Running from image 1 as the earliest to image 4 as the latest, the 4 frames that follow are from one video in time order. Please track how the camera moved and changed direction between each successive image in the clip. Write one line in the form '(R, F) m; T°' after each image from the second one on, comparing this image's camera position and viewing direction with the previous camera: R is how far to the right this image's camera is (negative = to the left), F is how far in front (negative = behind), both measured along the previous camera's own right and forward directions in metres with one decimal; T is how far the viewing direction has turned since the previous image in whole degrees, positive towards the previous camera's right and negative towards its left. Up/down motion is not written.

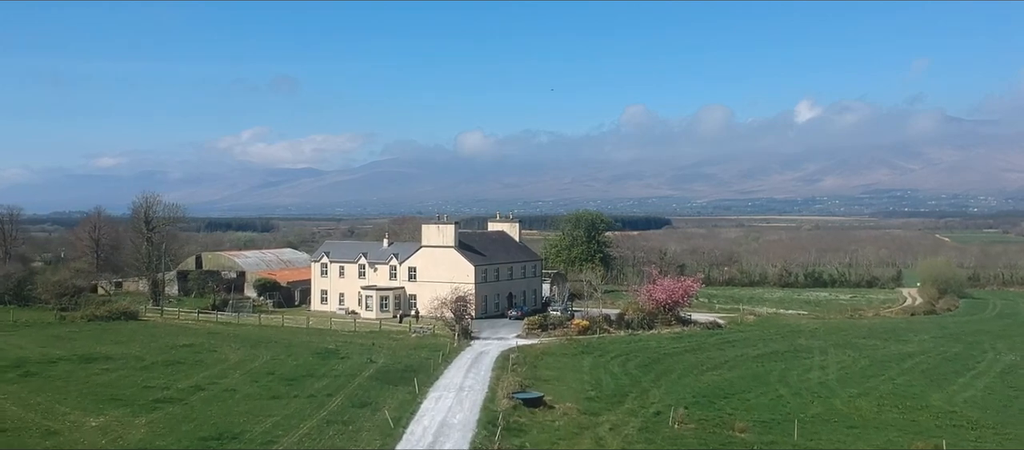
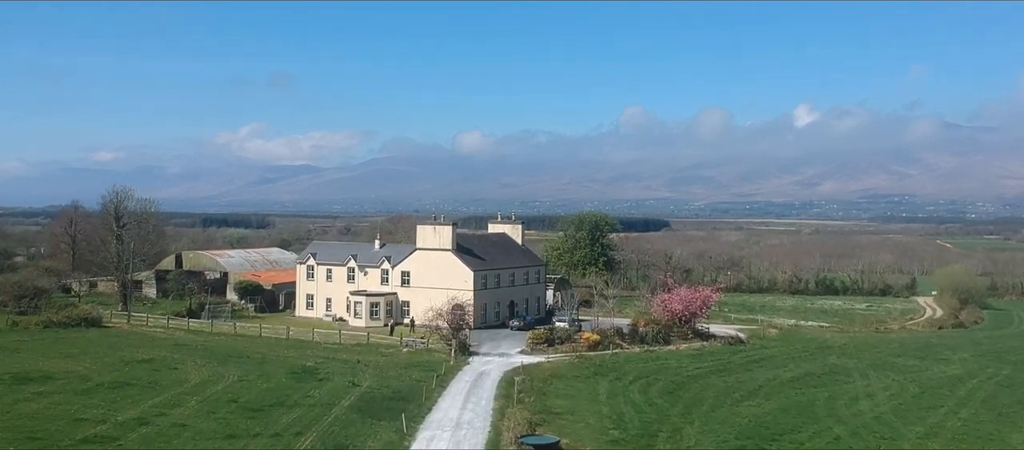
(-0.4, +5.6) m; 0°
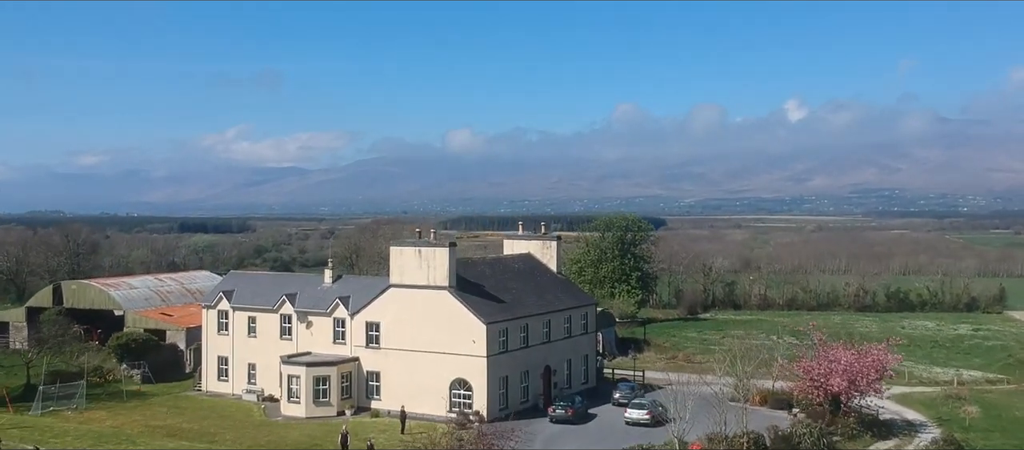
(-2.0, +25.0) m; +1°
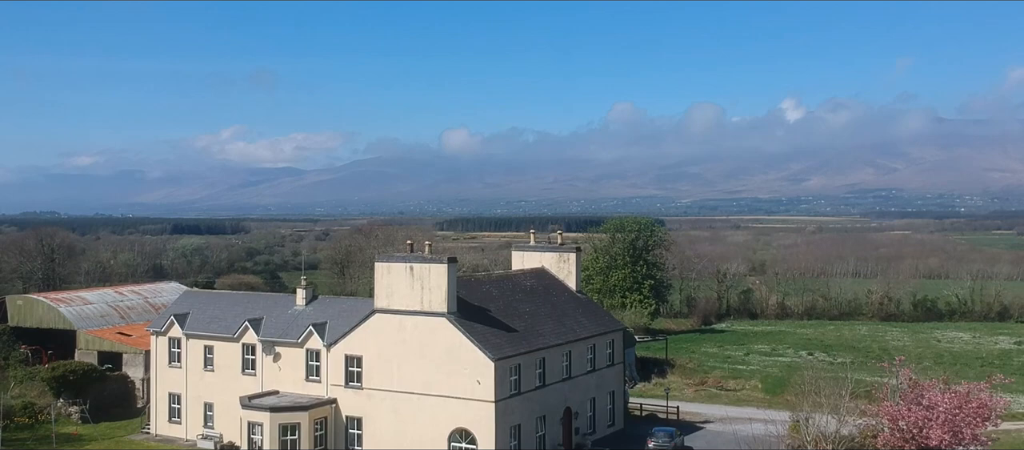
(-0.6, +7.2) m; 0°
